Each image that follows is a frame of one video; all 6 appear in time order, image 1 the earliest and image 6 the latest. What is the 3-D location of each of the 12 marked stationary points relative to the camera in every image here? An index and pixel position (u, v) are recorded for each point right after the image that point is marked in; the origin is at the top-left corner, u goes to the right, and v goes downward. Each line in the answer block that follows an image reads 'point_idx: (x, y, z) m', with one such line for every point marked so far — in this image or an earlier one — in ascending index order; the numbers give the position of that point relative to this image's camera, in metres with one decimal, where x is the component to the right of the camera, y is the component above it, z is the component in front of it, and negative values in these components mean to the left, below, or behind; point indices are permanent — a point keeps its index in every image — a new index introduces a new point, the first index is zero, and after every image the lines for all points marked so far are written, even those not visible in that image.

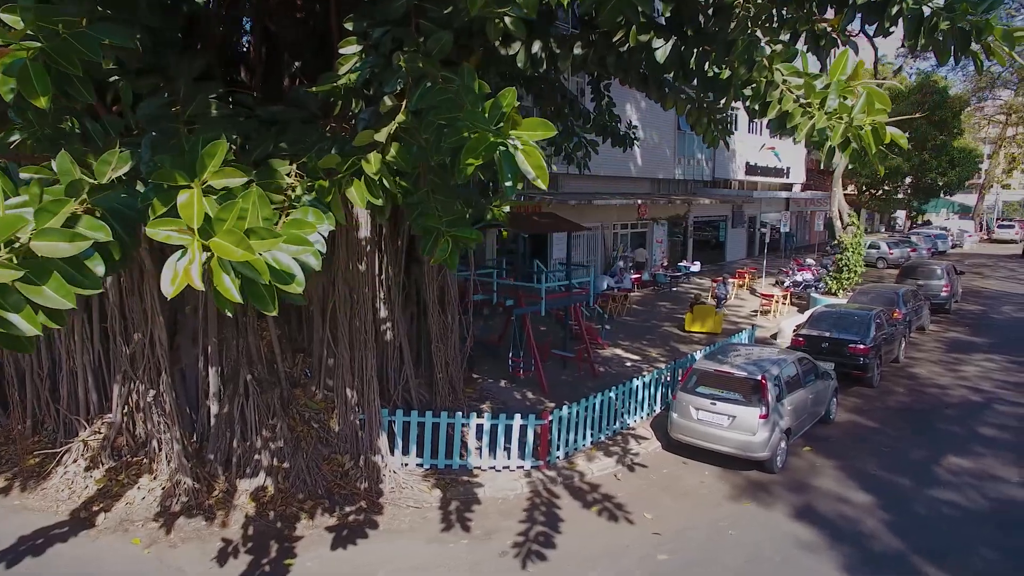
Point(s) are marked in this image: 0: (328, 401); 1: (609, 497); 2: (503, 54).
0: (-2.4, -1.5, +8.1) m
1: (+1.1, -2.5, +7.5) m
2: (-0.1, +2.5, +6.6) m
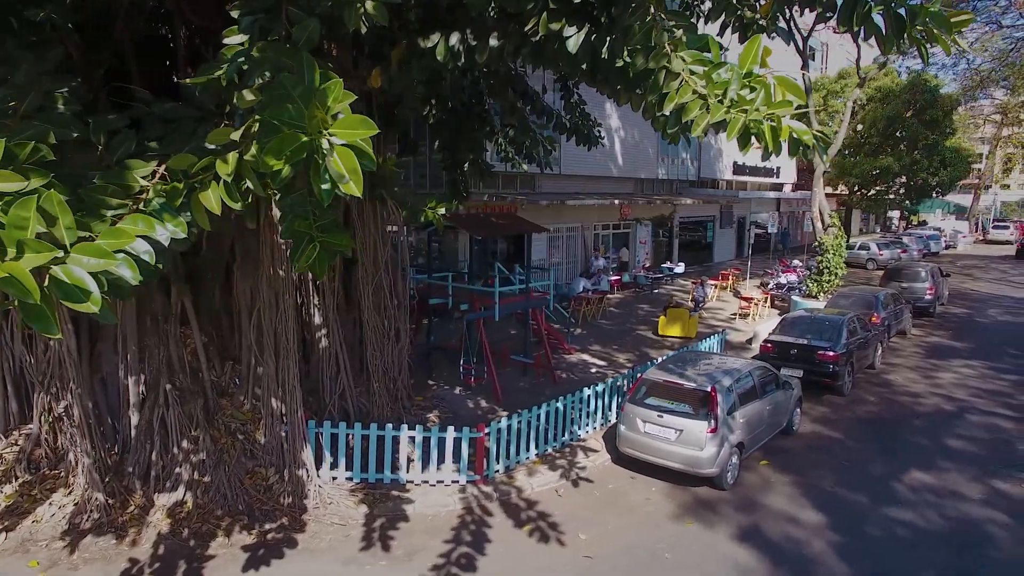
0: (-3.2, -1.5, +7.7) m
1: (+0.4, -2.6, +7.1) m
2: (-0.9, +2.4, +6.2) m
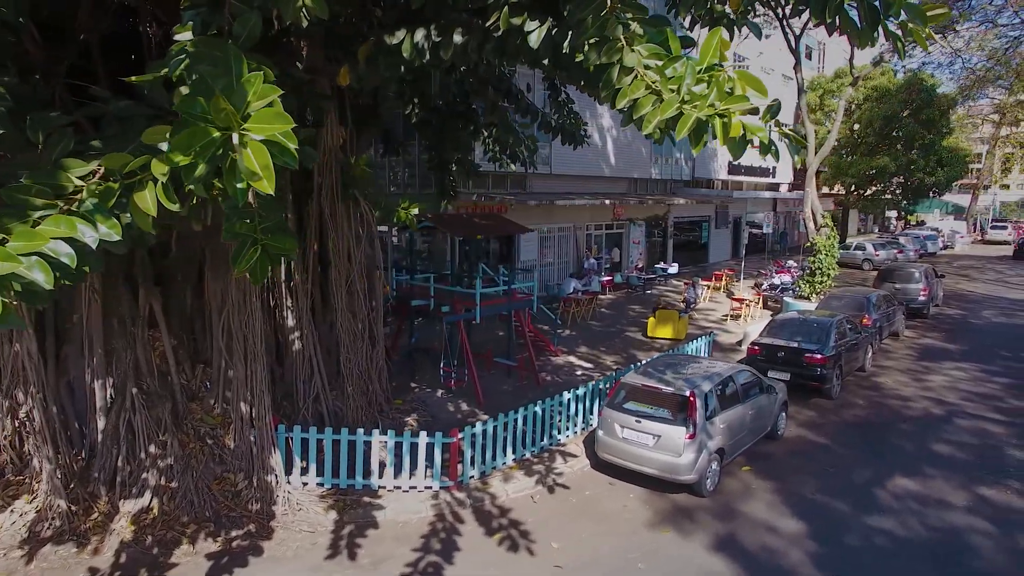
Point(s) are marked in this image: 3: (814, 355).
0: (-3.5, -1.6, +7.6) m
1: (0.0, -2.6, +7.0) m
2: (-1.2, +2.4, +6.1) m
3: (+5.2, -1.2, +10.8) m
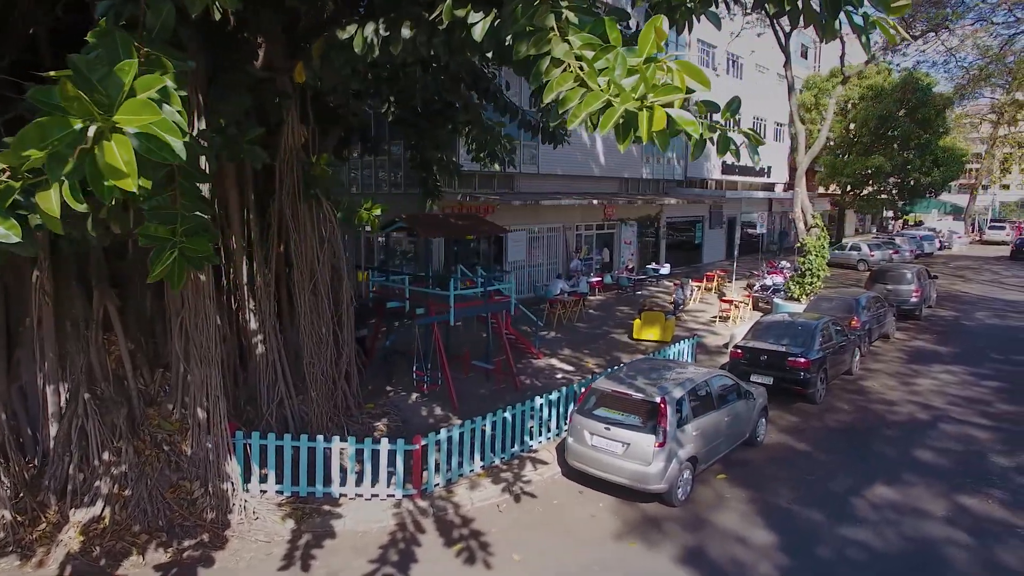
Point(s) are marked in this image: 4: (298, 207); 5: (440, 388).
0: (-3.9, -1.6, +7.4) m
1: (-0.4, -2.7, +6.8) m
2: (-1.6, +2.3, +5.9) m
3: (+4.8, -1.2, +10.6) m
4: (-2.7, +1.0, +7.8) m
5: (-1.2, -1.7, +10.8) m
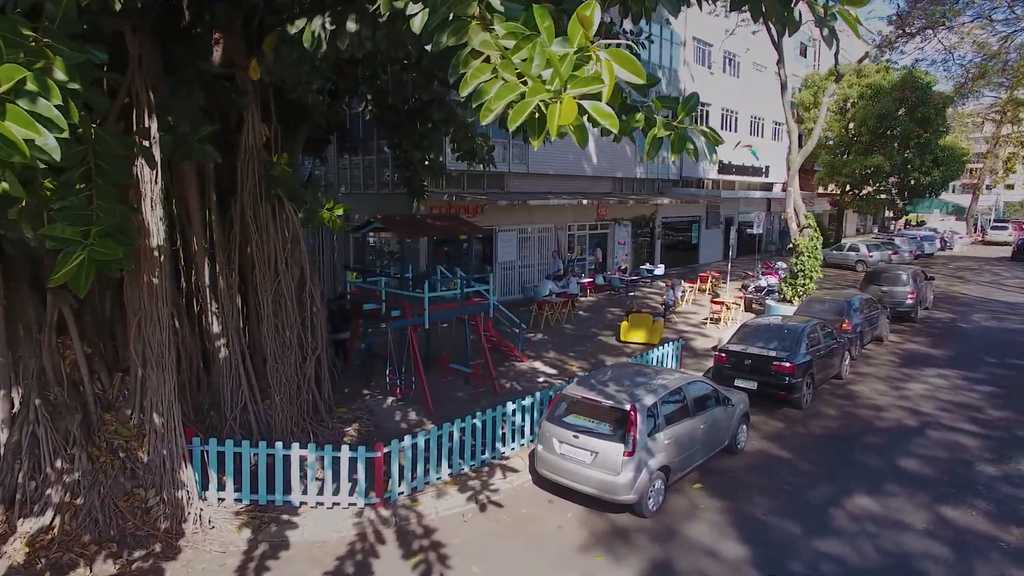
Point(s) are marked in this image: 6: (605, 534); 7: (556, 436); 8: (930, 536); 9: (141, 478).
0: (-4.3, -1.6, +7.2) m
1: (-0.8, -2.7, +6.5) m
2: (-2.0, +2.3, +5.7) m
3: (+4.5, -1.2, +10.3) m
4: (-3.1, +1.0, +7.5) m
5: (-1.6, -1.8, +10.5) m
6: (+1.0, -2.7, +6.8) m
7: (+0.5, -1.7, +7.3) m
8: (+4.5, -2.7, +6.7) m
9: (-4.1, -2.1, +6.9) m
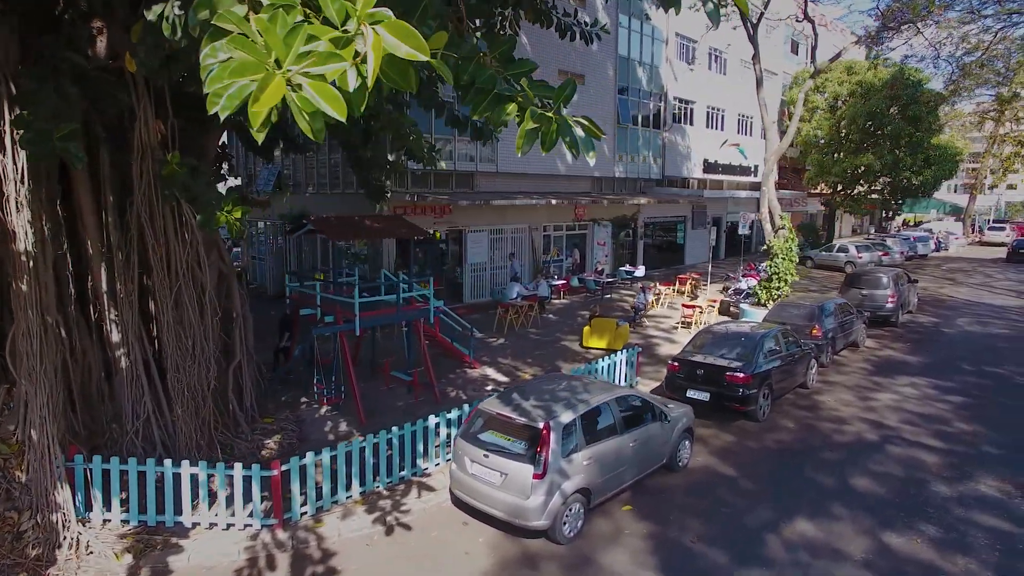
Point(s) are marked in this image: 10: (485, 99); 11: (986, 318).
0: (-5.3, -1.7, +6.7) m
1: (-1.8, -2.8, +6.1) m
2: (-3.0, +2.2, +5.2) m
3: (+3.5, -1.3, +9.8) m
4: (-4.0, +0.9, +7.1) m
5: (-2.5, -1.8, +10.1) m
6: (0.0, -2.8, +6.3) m
7: (-0.5, -1.8, +6.8) m
8: (+3.5, -2.8, +6.2) m
9: (-5.1, -2.2, +6.5) m
10: (-0.2, +1.3, +4.3) m
11: (+13.5, -0.9, +17.8) m
